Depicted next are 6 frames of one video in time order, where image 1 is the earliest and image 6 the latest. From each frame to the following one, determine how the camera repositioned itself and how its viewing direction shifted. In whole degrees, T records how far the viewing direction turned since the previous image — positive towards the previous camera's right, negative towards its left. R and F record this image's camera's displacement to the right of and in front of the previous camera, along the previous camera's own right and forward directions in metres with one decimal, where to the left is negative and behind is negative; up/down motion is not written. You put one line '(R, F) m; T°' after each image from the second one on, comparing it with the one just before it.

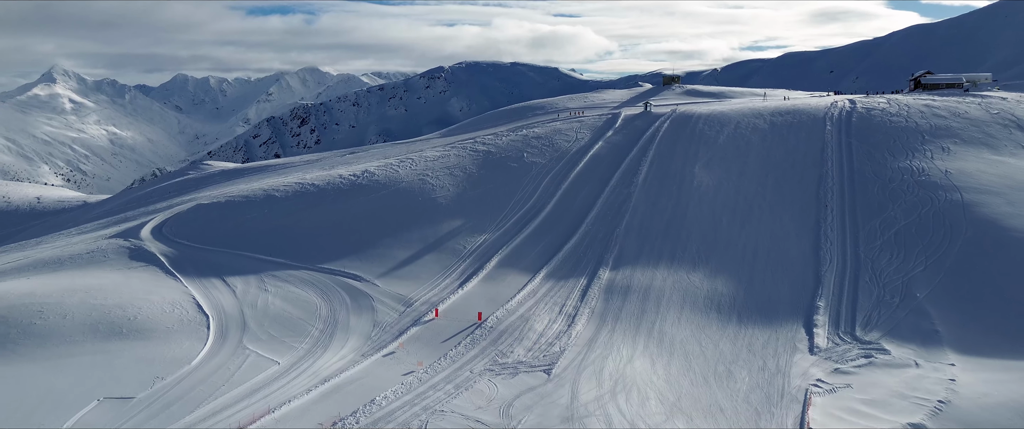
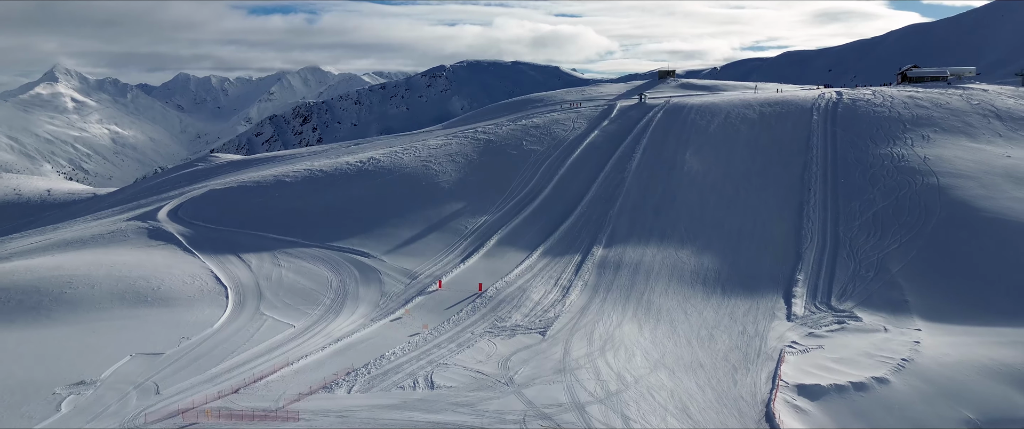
(+0.1, -1.9) m; 0°
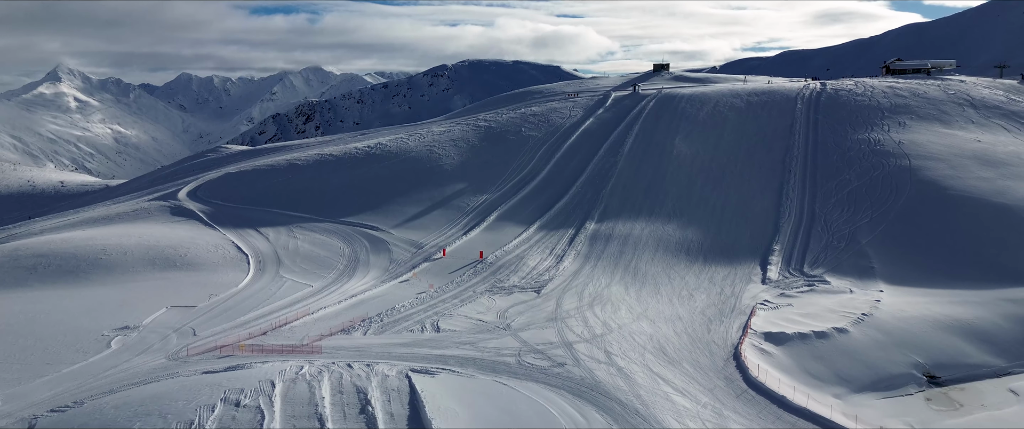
(+0.2, -2.5) m; 0°
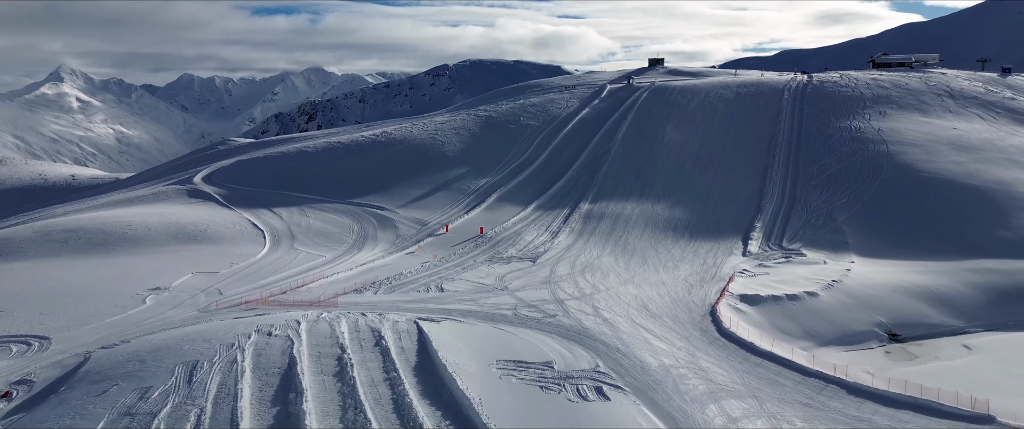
(+0.2, -2.2) m; 0°
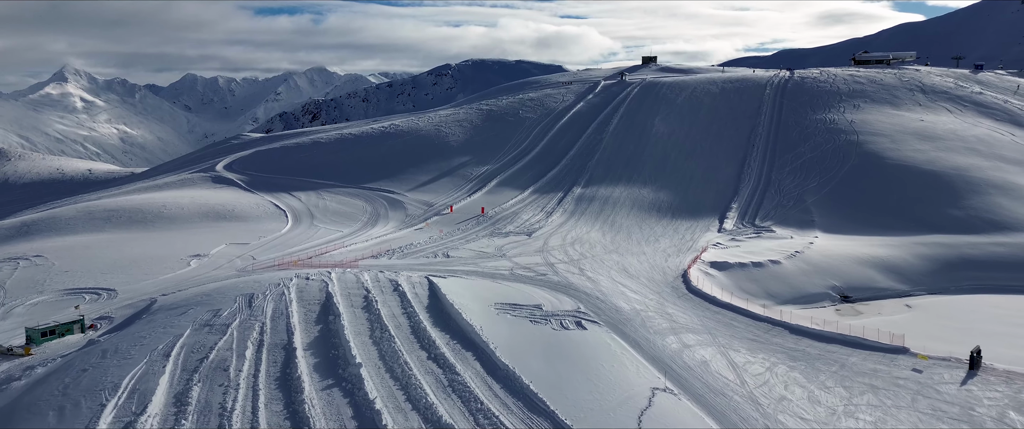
(+0.2, -3.5) m; 0°
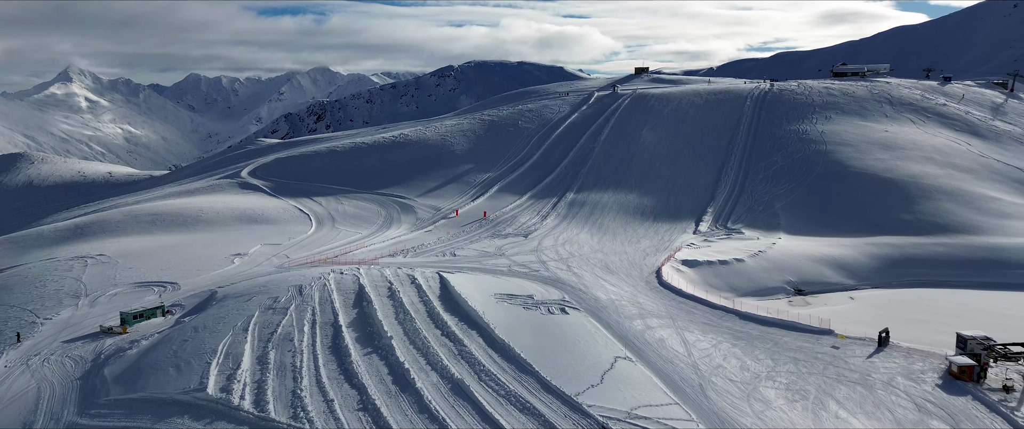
(+0.2, -4.6) m; 0°
